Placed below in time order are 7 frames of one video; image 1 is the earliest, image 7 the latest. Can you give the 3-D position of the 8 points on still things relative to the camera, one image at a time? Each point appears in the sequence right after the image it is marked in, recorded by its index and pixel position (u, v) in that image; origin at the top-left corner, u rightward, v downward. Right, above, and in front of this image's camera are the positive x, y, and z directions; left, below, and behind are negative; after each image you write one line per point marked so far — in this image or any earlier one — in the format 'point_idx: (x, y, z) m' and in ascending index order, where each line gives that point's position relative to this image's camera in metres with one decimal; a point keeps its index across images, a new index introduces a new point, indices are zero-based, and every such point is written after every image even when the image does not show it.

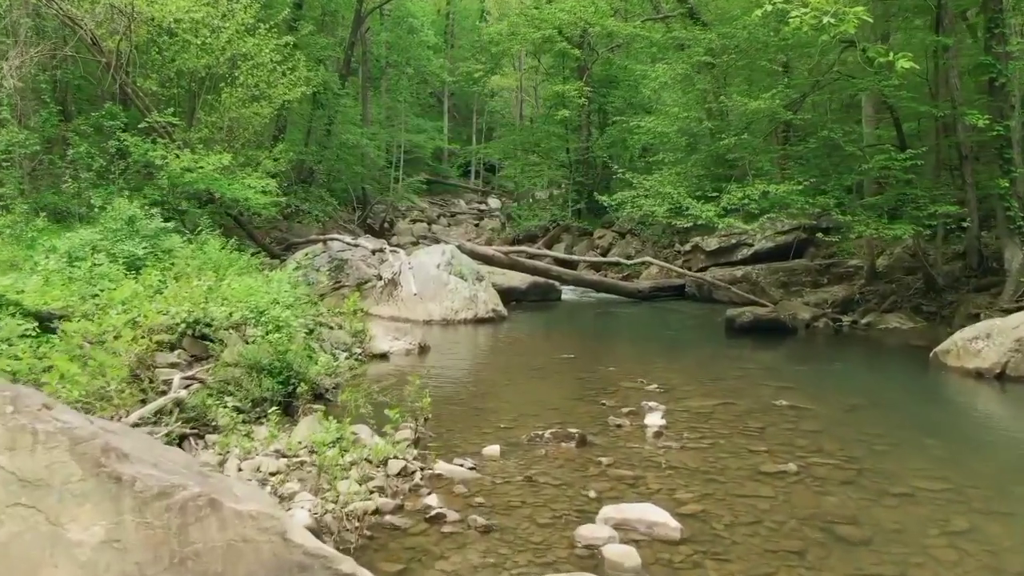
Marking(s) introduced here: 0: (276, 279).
0: (-4.3, +0.2, +9.0) m
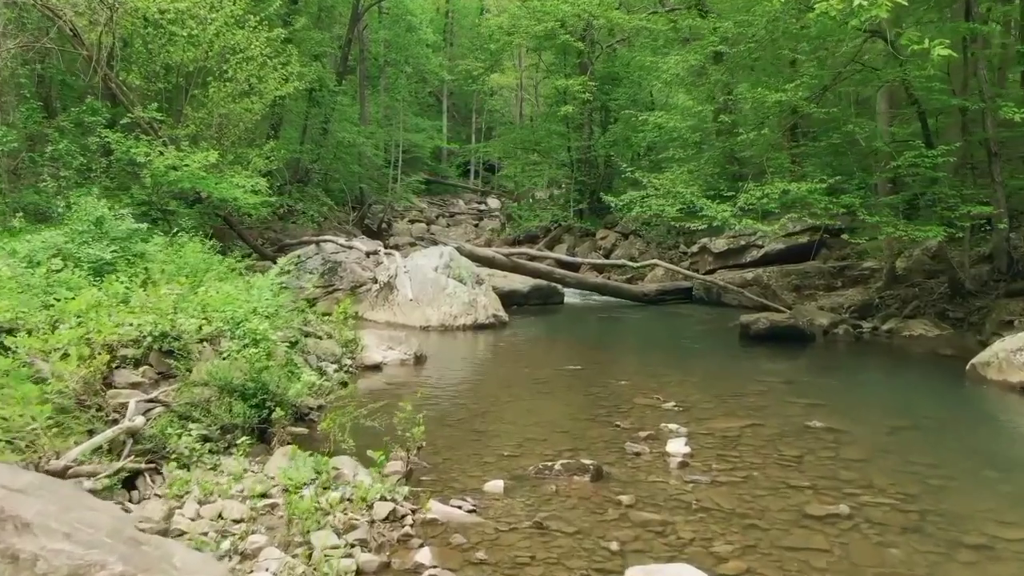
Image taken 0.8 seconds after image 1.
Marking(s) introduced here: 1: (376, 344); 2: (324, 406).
0: (-4.3, 0.0, +8.3) m
1: (-2.9, -1.1, +10.4) m
2: (-2.6, -1.6, +6.7) m
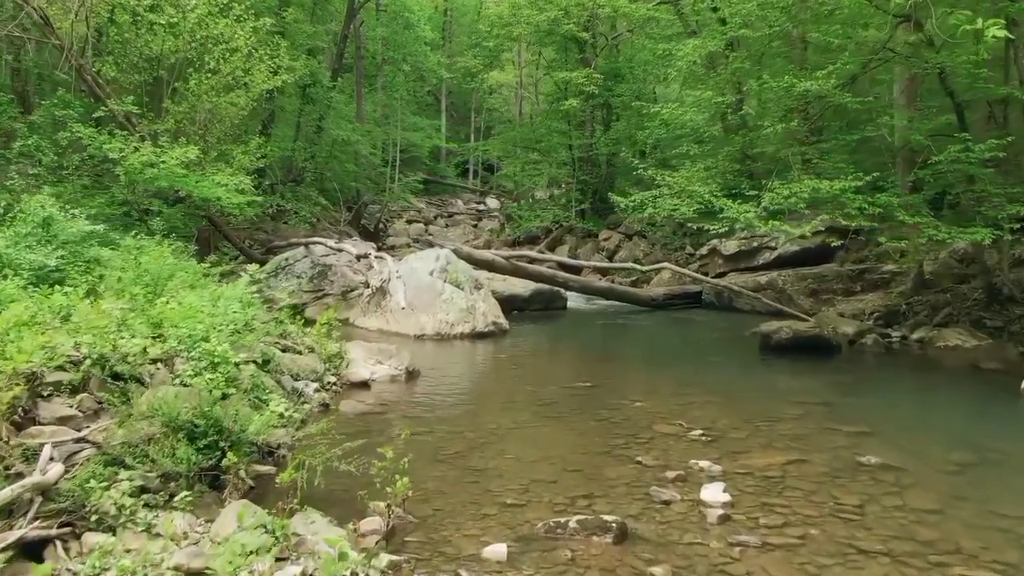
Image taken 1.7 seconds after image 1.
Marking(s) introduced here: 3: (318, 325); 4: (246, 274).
0: (-4.3, -0.1, +7.3) m
1: (-2.9, -1.2, +9.4) m
2: (-2.5, -1.8, +5.8) m
3: (-3.7, -0.7, +9.3) m
4: (-5.3, +0.3, +9.7) m
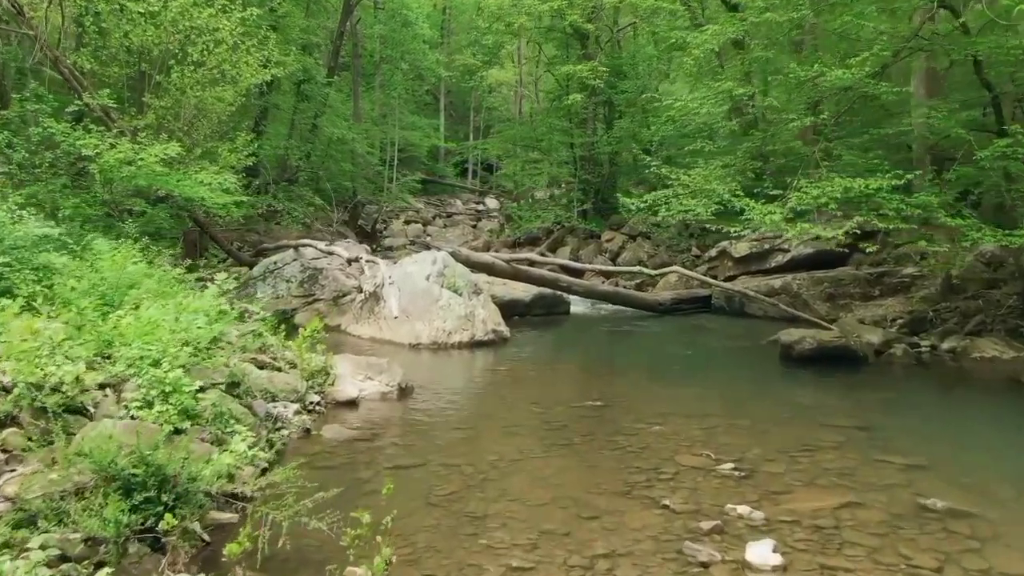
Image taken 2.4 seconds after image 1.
0: (-4.2, -0.3, +6.5) m
1: (-2.8, -1.4, +8.6) m
2: (-2.5, -1.9, +4.9) m
3: (-3.6, -0.9, +8.4) m
4: (-5.2, +0.1, +8.8) m
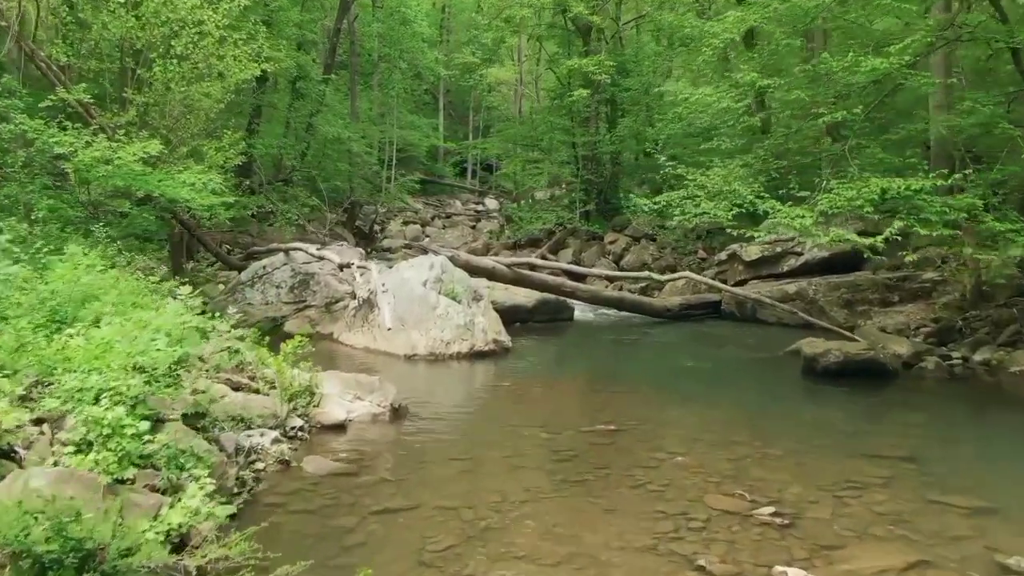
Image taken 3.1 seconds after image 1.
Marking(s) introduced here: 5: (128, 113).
0: (-4.2, -0.4, +5.7) m
1: (-2.8, -1.6, +7.8) m
2: (-2.4, -2.1, +4.2) m
3: (-3.6, -1.0, +7.7) m
4: (-5.2, -0.1, +8.1) m
5: (-10.3, +4.7, +13.1) m
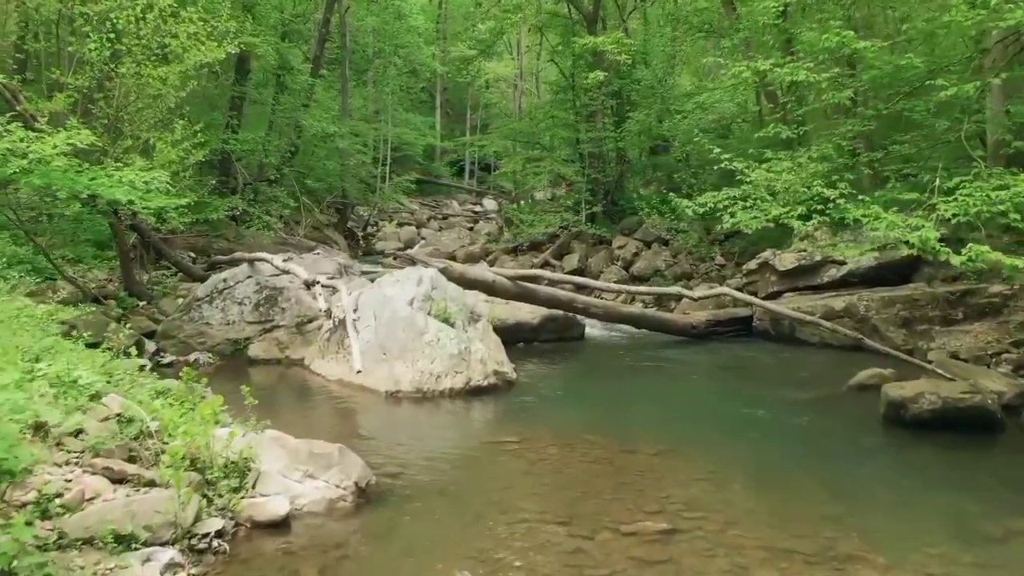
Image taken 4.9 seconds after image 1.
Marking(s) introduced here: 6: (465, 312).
0: (-4.0, -0.9, +3.6) m
1: (-2.7, -2.0, +5.7) m
2: (-2.3, -2.5, +2.1) m
3: (-3.5, -1.4, +5.6) m
4: (-5.1, -0.5, +6.0) m
5: (-10.2, +4.3, +11.0) m
6: (-1.0, -0.5, +10.8) m
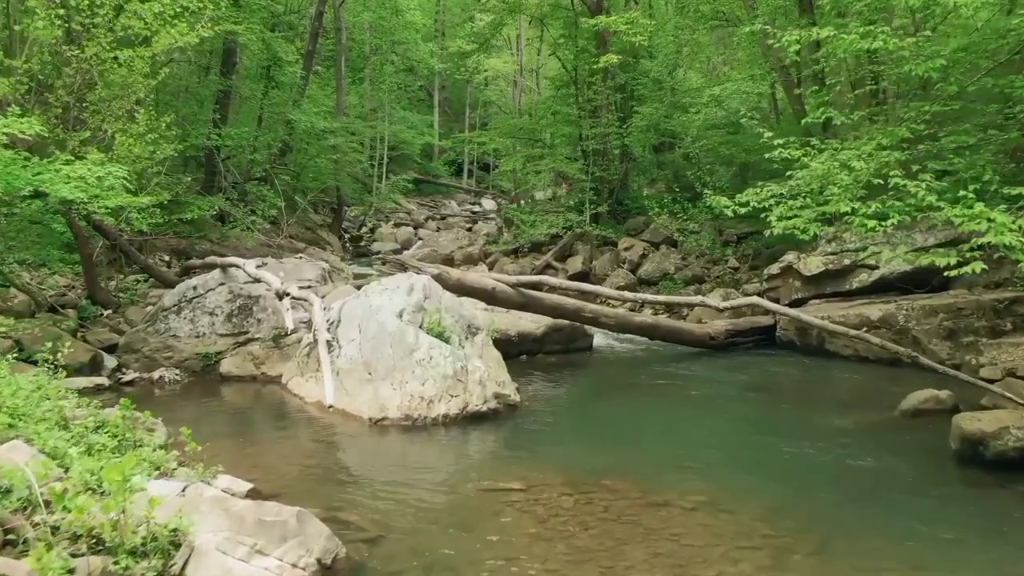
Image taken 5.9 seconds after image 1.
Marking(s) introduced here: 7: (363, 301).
0: (-4.0, -1.0, +2.4) m
1: (-2.6, -2.2, +4.5) m
2: (-2.2, -2.7, +0.8) m
3: (-3.4, -1.6, +4.3) m
4: (-5.0, -0.7, +4.7) m
5: (-10.2, +4.1, +9.7) m
6: (-1.0, -0.7, +9.5) m
7: (-2.9, -0.2, +9.5) m
